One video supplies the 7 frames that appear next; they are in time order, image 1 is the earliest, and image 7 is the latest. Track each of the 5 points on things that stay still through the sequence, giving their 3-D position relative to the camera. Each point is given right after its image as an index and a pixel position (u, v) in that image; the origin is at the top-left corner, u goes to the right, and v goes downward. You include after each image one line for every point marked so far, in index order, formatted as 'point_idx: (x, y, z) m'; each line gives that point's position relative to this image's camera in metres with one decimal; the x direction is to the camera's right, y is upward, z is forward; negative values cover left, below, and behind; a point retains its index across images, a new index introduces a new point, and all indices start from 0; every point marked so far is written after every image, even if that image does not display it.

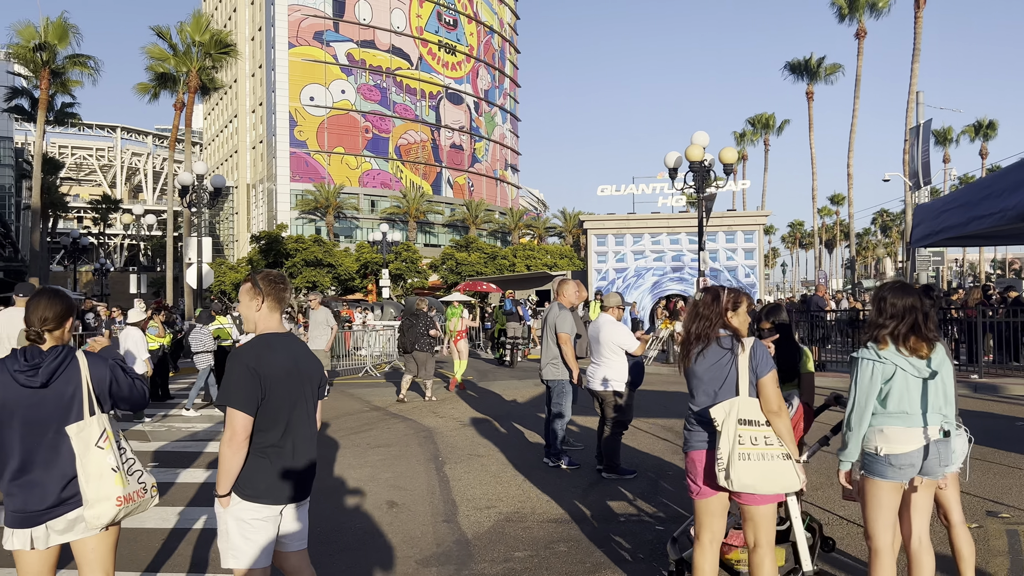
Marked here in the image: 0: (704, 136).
0: (+4.8, +3.8, +19.9) m
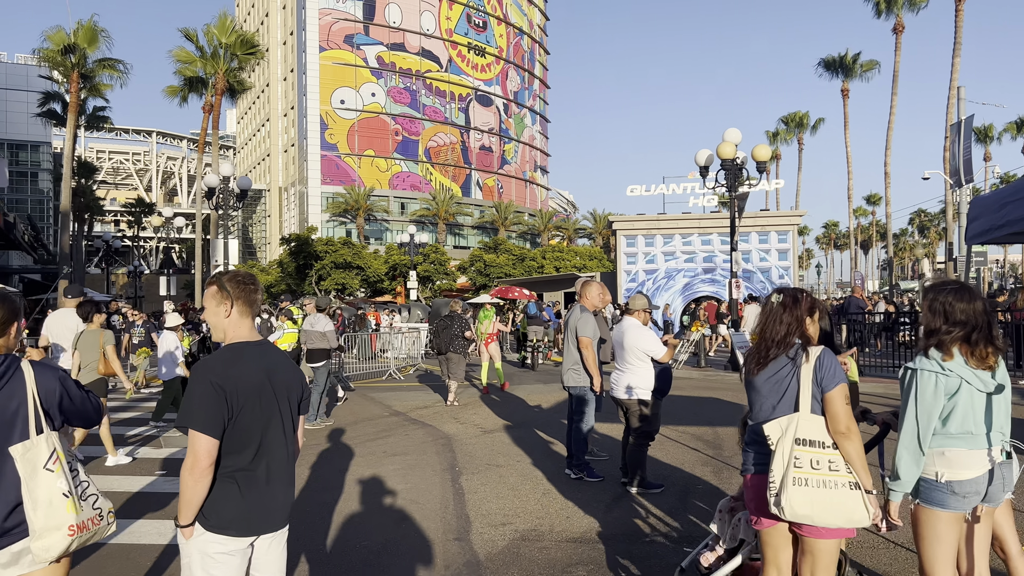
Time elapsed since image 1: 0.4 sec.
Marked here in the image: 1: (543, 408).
0: (+5.4, +3.7, +19.4) m
1: (+0.5, -1.9, +12.4) m
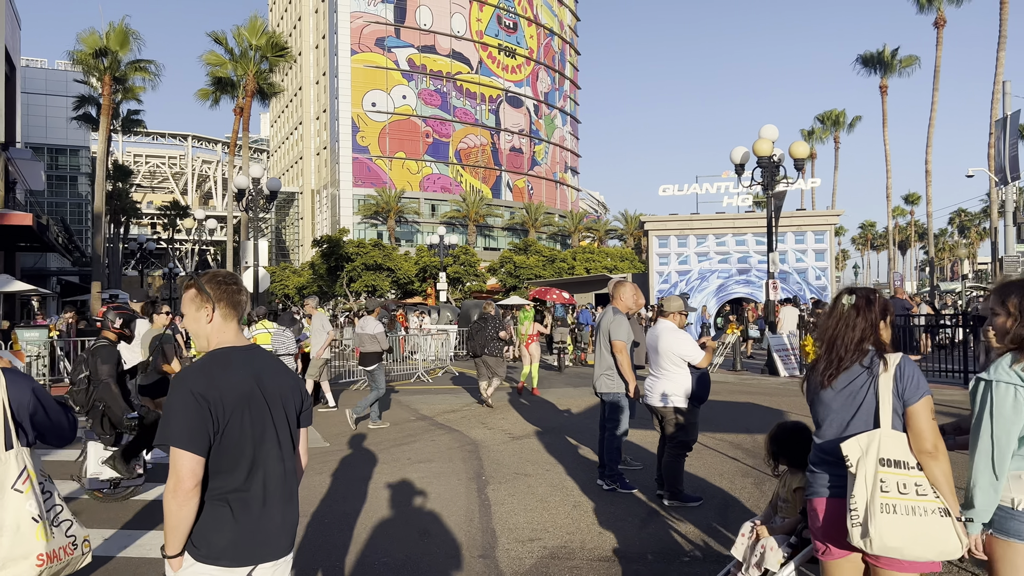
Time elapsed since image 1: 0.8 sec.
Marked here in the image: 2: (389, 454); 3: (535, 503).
0: (+6.1, +3.7, +18.8) m
1: (+0.9, -1.9, +12.0) m
2: (-1.4, -1.9, +9.2) m
3: (+0.2, -1.8, +6.7) m
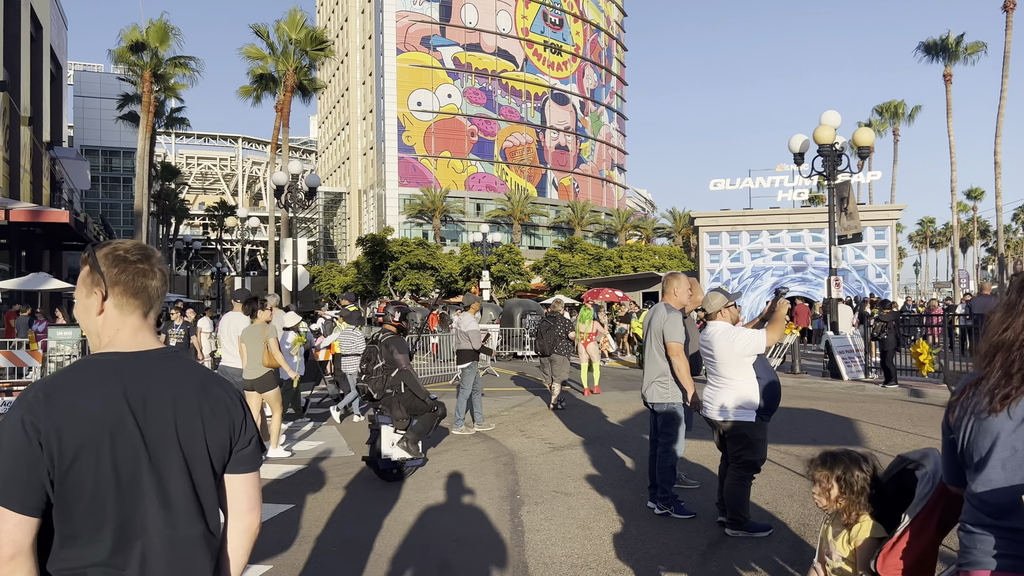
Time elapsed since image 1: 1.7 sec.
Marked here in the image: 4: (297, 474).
0: (+7.1, +3.8, +17.5) m
1: (+1.5, -1.8, +11.1) m
2: (-1.0, -1.8, +8.4) m
3: (+0.5, -1.7, +5.8) m
4: (-2.2, -1.9, +8.1) m
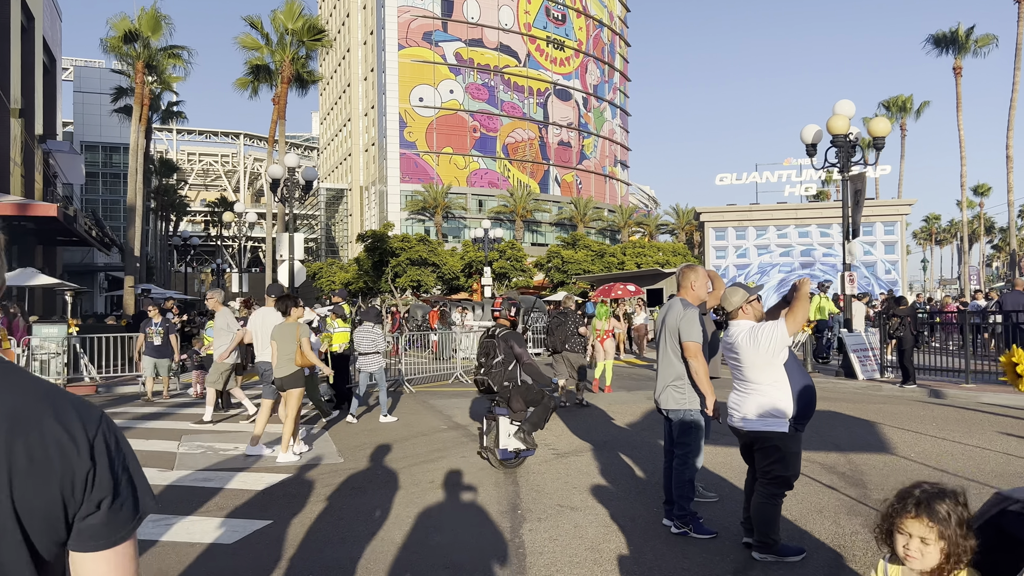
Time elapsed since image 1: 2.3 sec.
0: (+7.1, +3.8, +16.9) m
1: (+1.5, -1.8, +10.4) m
2: (-1.0, -1.8, +7.8) m
3: (+0.5, -1.7, +5.2) m
4: (-2.2, -1.8, +7.5) m
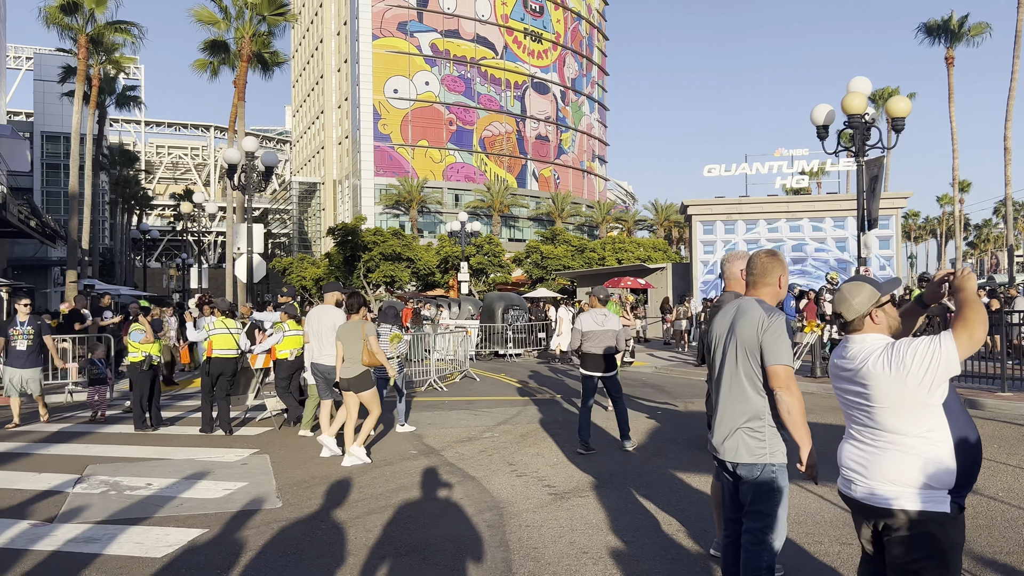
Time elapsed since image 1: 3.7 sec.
0: (+6.7, +3.9, +15.3) m
1: (+1.3, -1.7, +8.7) m
2: (-1.1, -1.8, +6.0) m
3: (+0.4, -1.7, +3.4) m
4: (-2.2, -1.8, +5.6) m
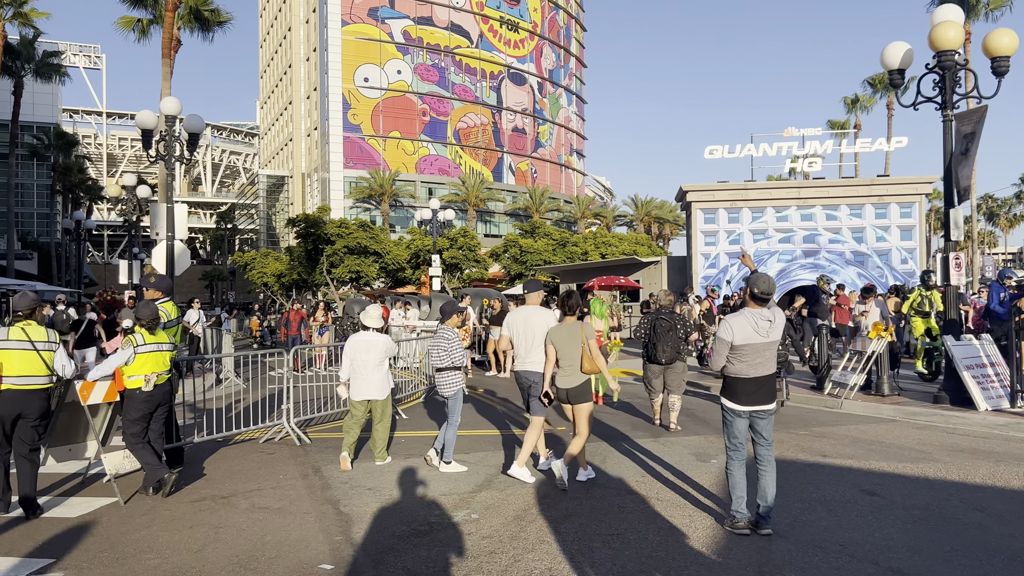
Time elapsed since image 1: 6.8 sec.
0: (+6.5, +4.0, +11.7) m
1: (+1.3, -1.6, +4.9) m
2: (-1.0, -1.7, +2.1) m
3: (+0.6, -1.6, -0.4) m
4: (-2.2, -1.7, +1.7) m
